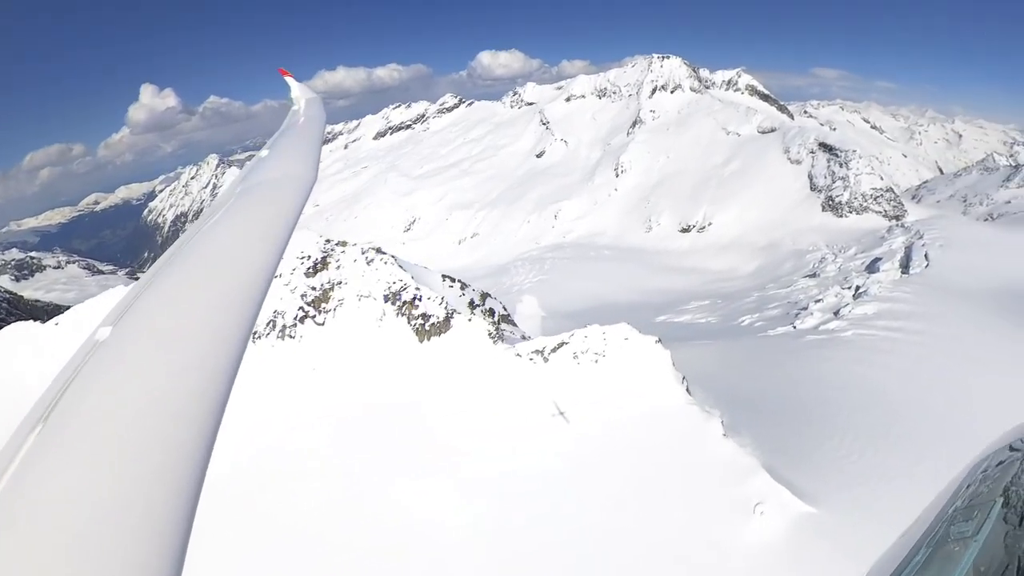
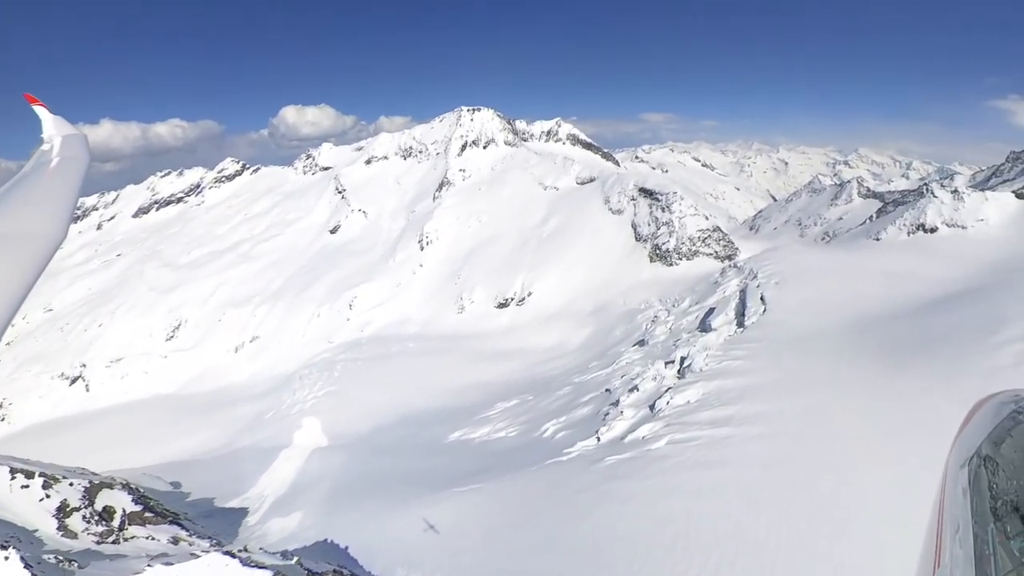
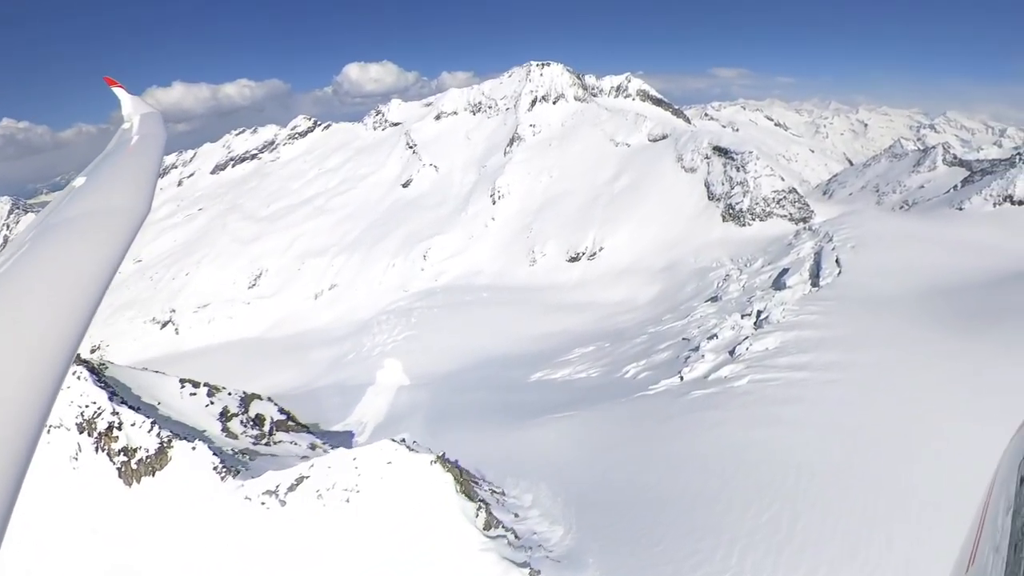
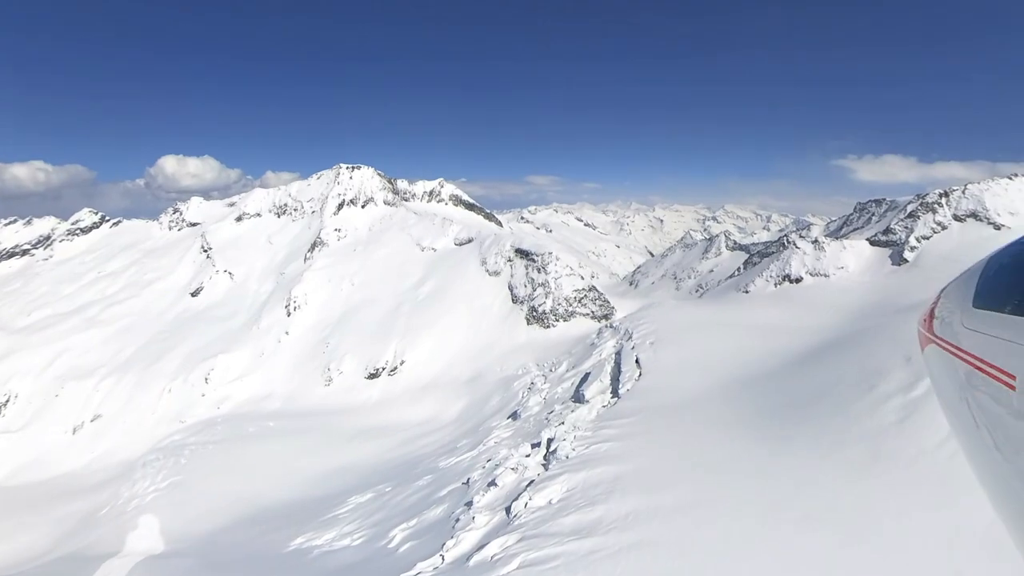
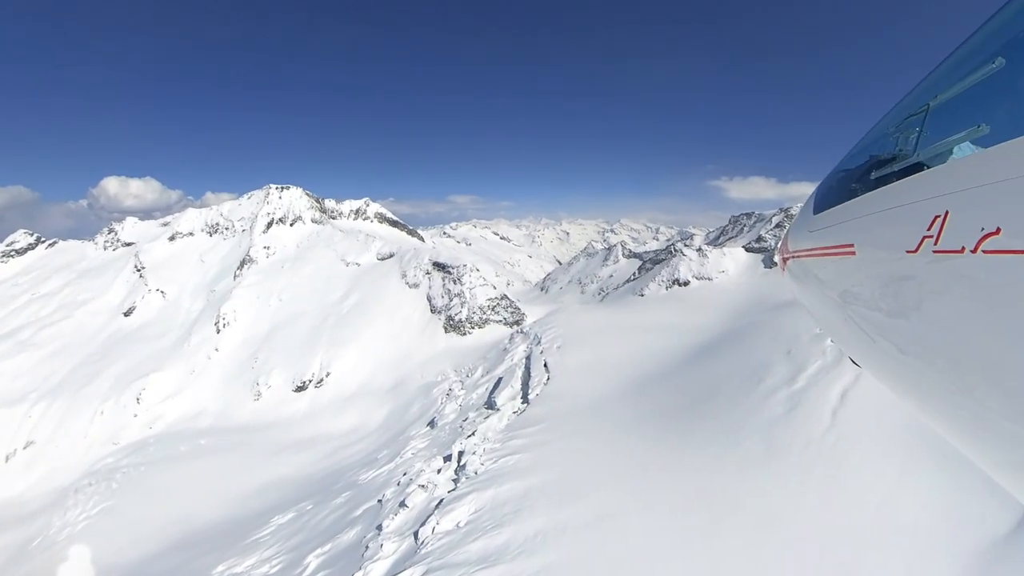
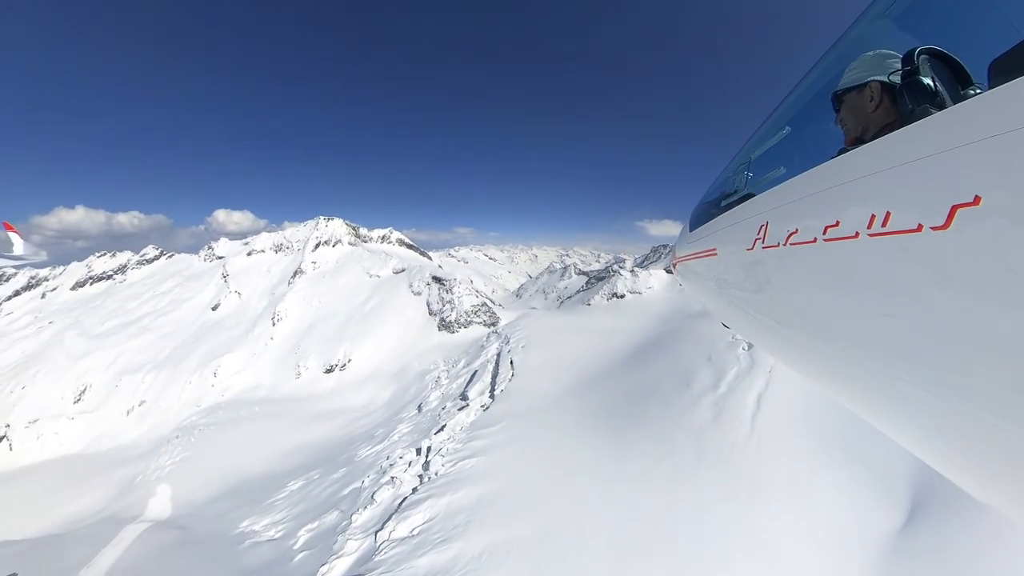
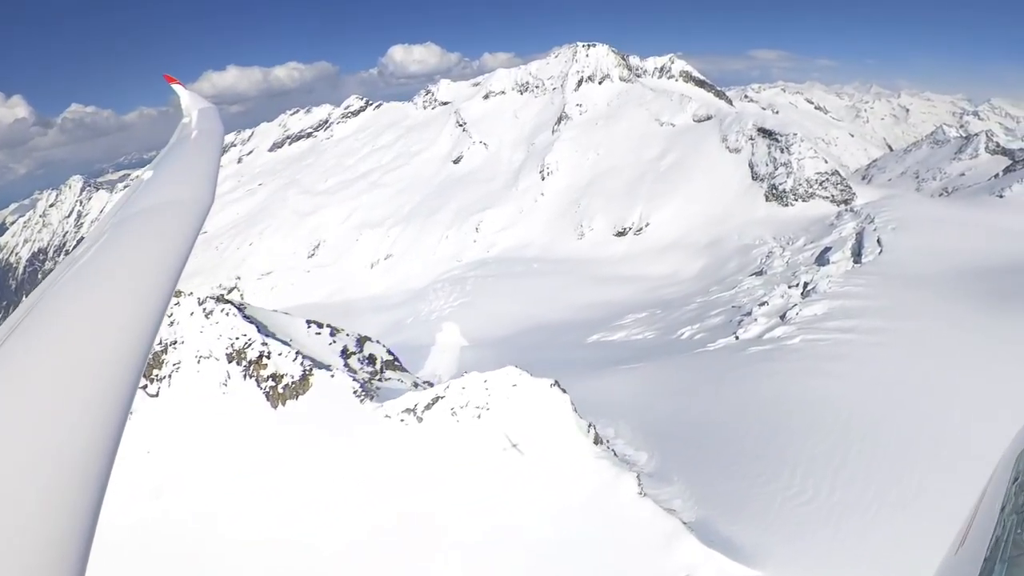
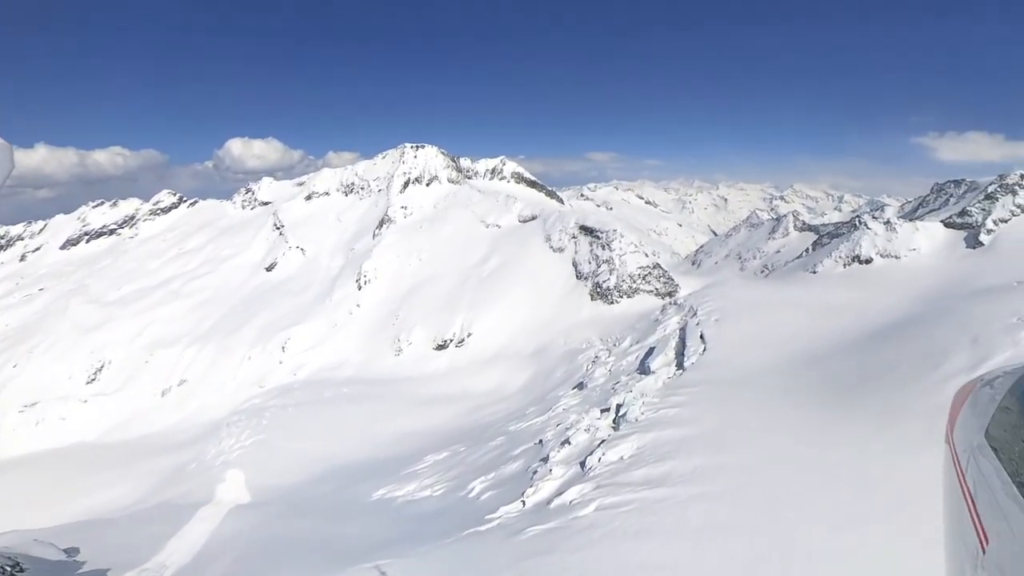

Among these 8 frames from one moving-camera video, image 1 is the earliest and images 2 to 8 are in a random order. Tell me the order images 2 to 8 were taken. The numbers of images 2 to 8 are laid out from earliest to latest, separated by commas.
7, 3, 2, 8, 4, 5, 6
